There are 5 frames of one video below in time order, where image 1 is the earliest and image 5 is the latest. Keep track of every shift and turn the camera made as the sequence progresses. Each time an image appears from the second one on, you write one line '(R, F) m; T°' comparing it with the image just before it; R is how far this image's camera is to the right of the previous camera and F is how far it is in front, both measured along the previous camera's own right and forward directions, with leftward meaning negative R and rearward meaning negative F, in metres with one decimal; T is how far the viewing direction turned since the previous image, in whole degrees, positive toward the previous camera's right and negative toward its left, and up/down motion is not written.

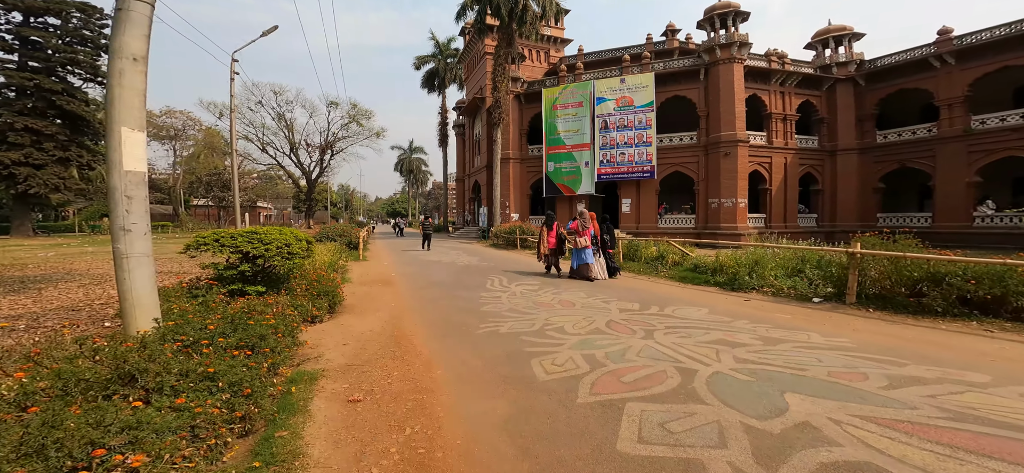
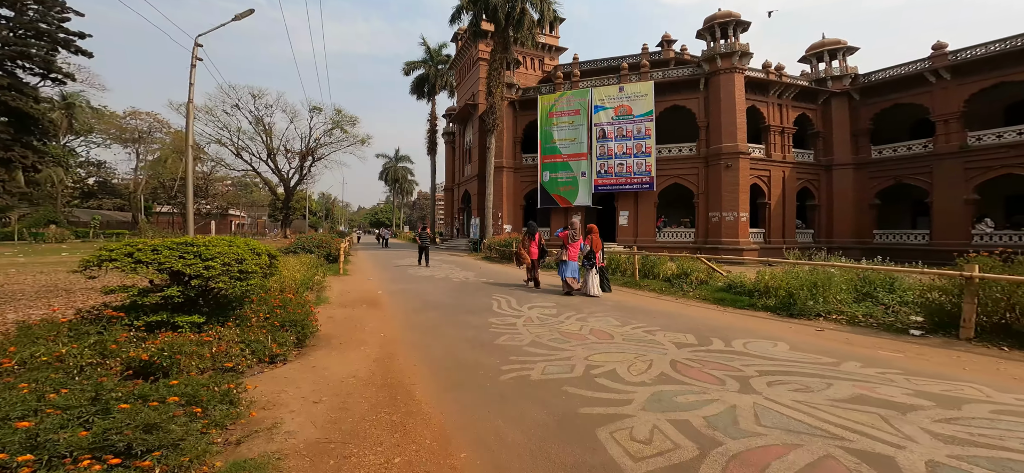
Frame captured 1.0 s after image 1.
(-0.5, +1.4) m; +2°
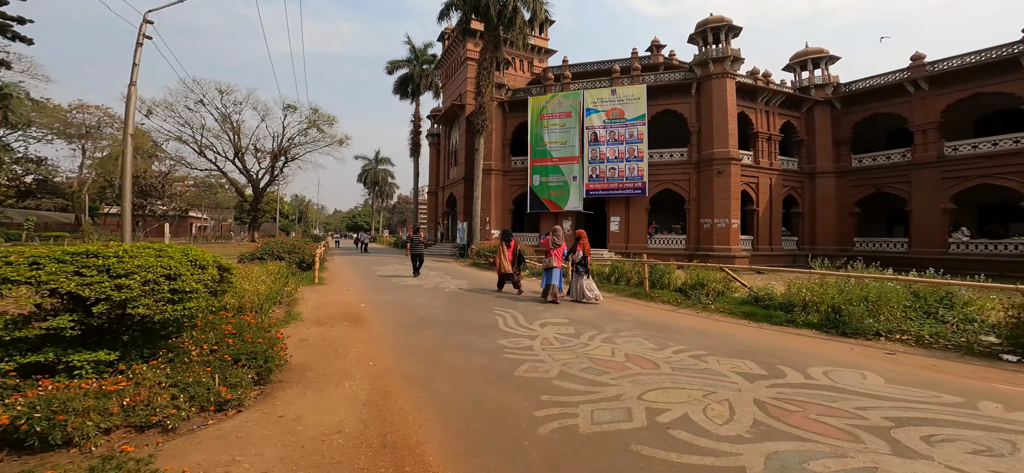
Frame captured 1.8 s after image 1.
(-0.5, +1.0) m; +3°
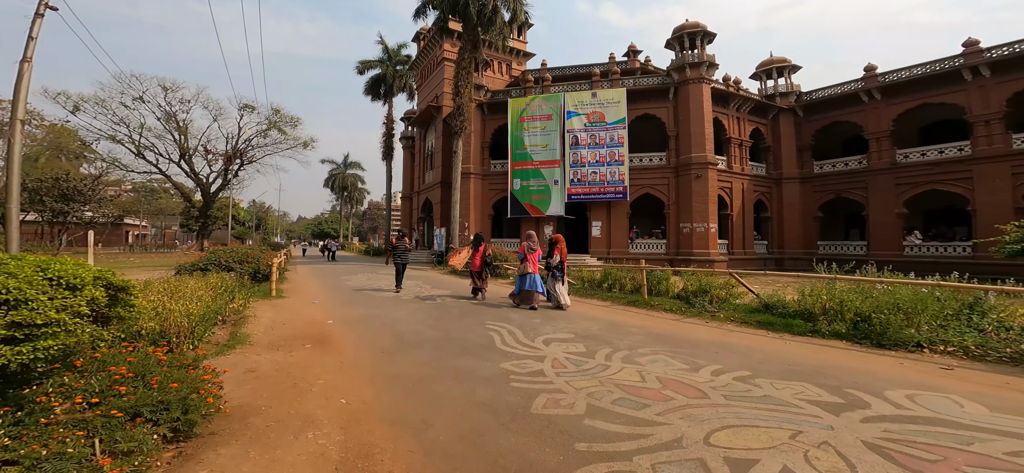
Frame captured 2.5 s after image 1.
(-0.4, +0.9) m; +4°
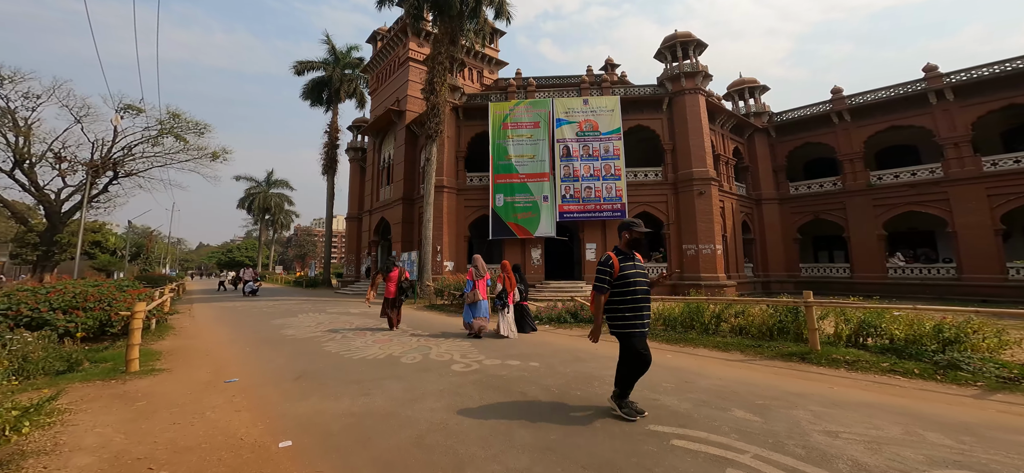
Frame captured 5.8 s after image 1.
(-2.2, +4.2) m; +9°
